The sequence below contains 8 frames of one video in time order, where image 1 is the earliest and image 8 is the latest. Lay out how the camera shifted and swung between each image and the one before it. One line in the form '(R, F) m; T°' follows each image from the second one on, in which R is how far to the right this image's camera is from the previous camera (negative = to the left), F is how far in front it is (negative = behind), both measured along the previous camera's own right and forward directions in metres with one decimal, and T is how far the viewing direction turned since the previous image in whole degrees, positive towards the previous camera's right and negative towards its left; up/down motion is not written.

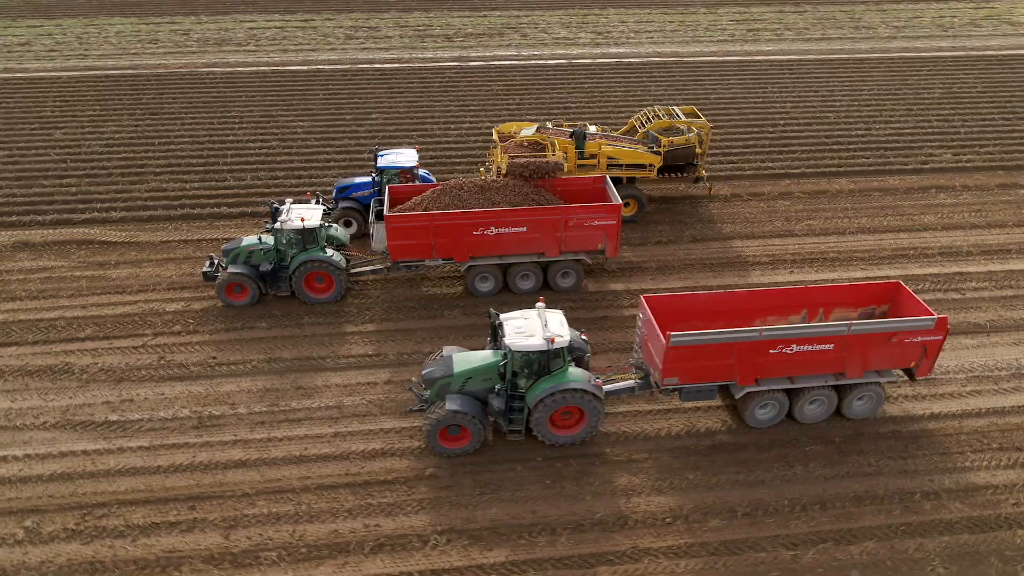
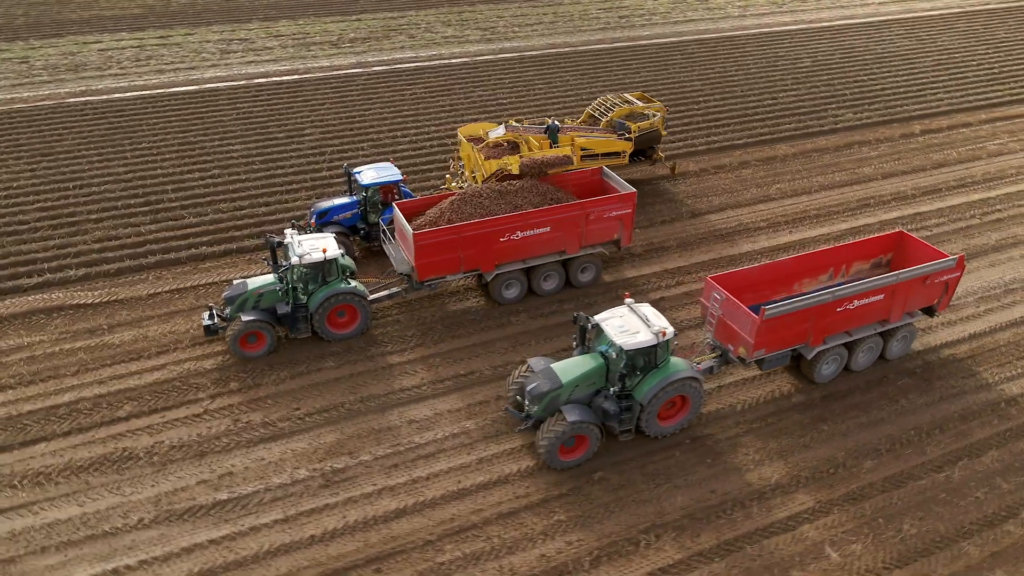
(-3.4, +0.6) m; +14°
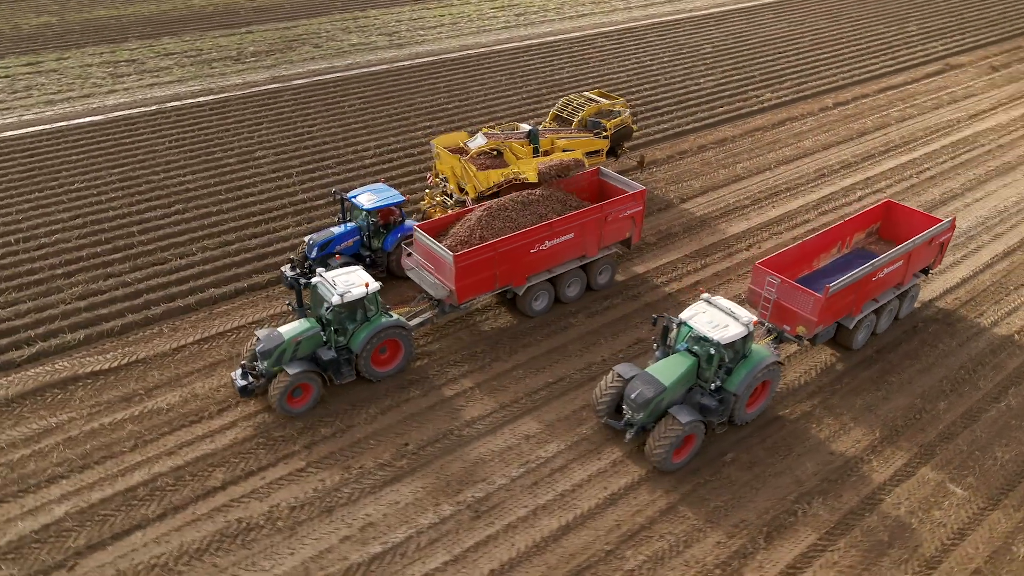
(-2.8, +0.4) m; +12°
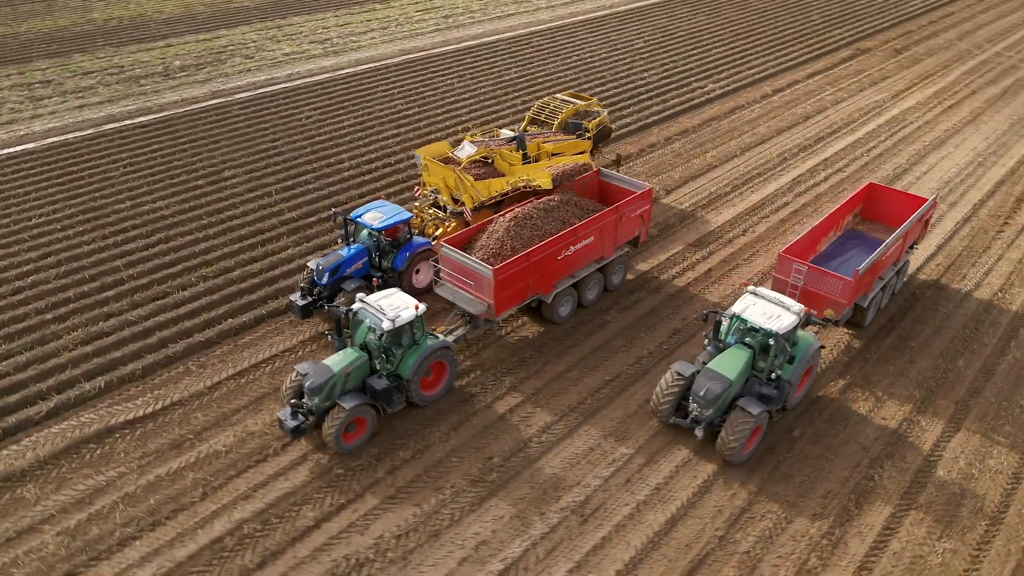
(-1.9, +0.2) m; +8°
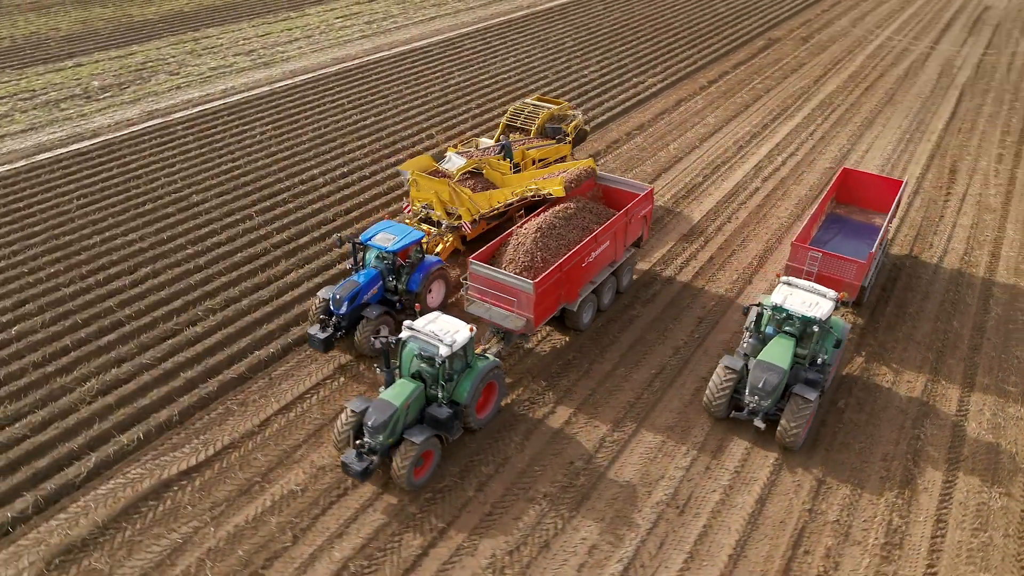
(-1.9, +0.1) m; +8°
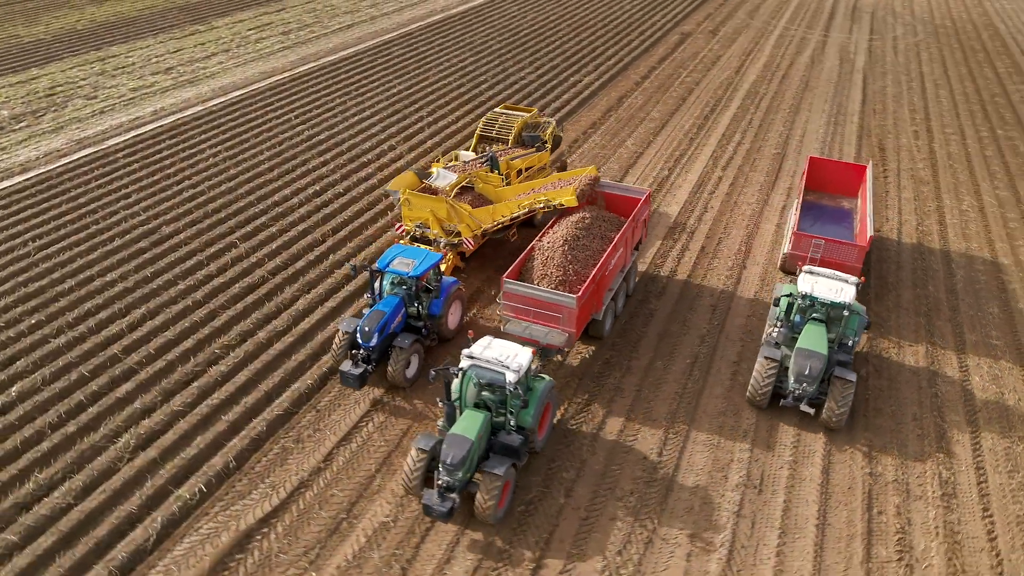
(-1.9, +0.1) m; +9°
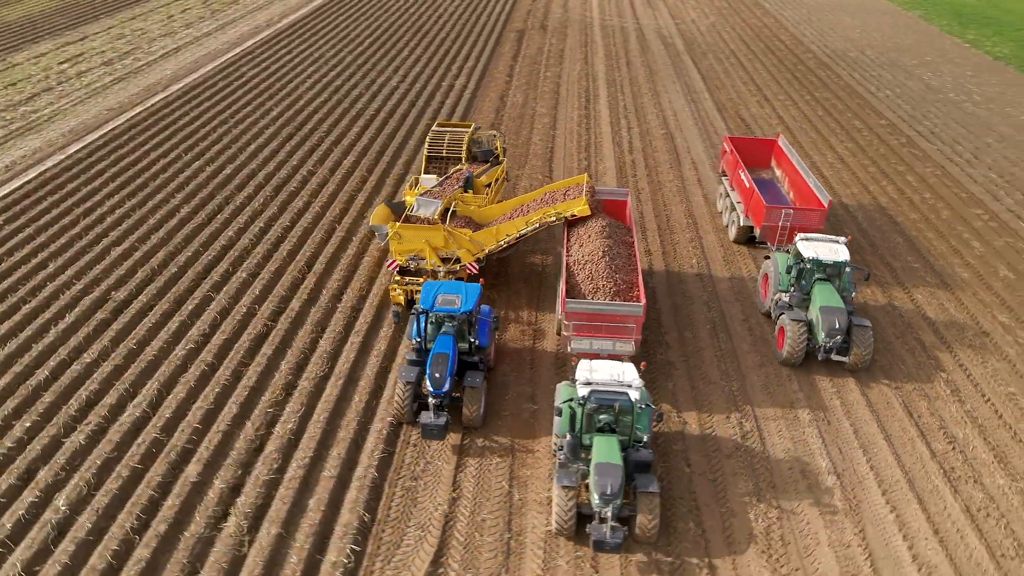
(-3.3, +0.2) m; +16°
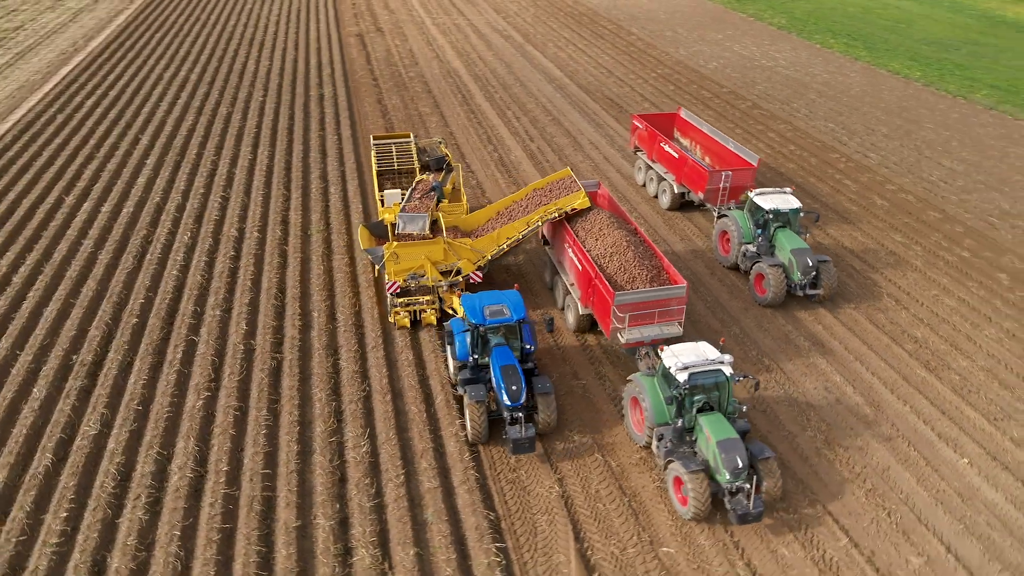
(-2.9, +0.1) m; +15°
